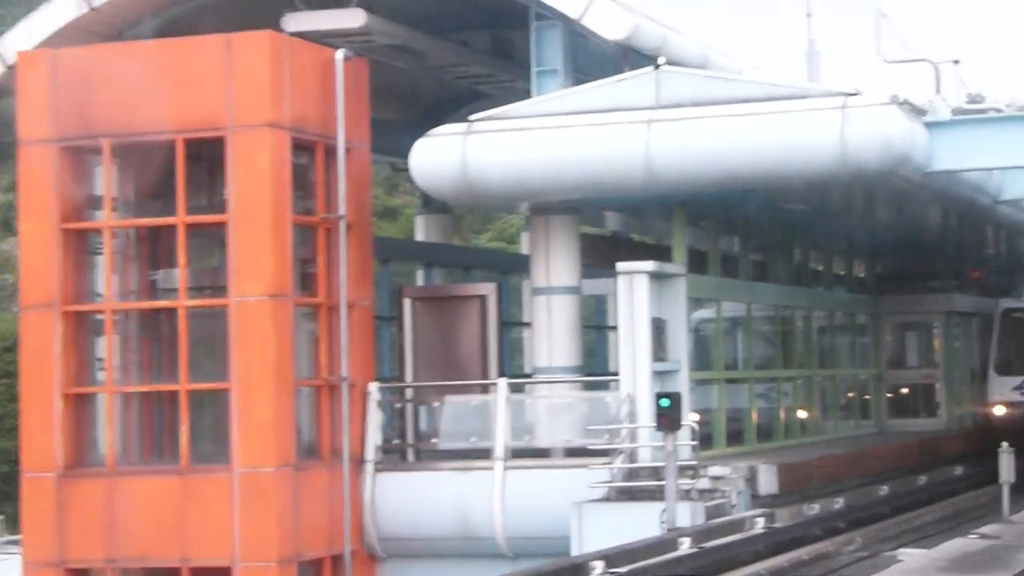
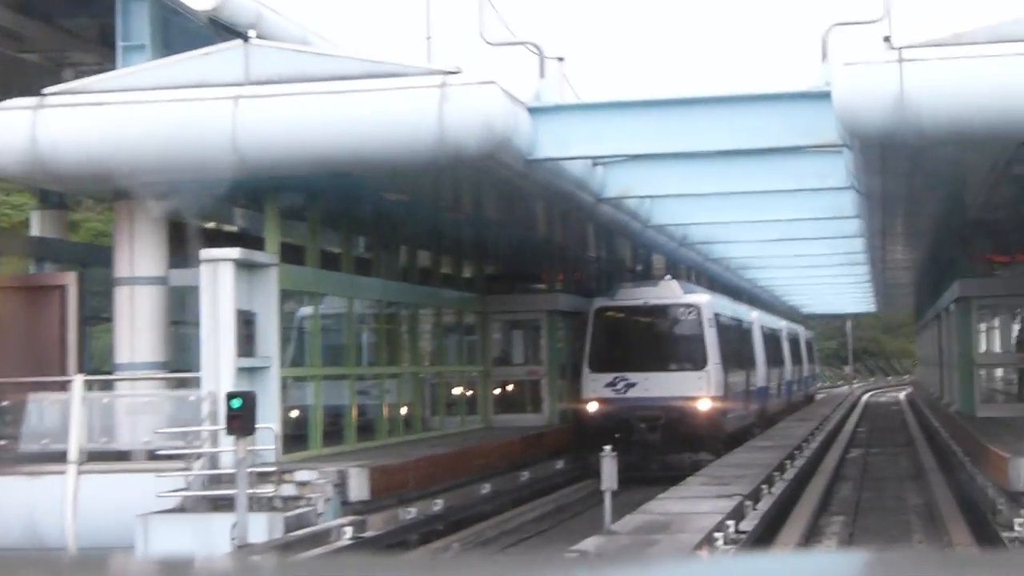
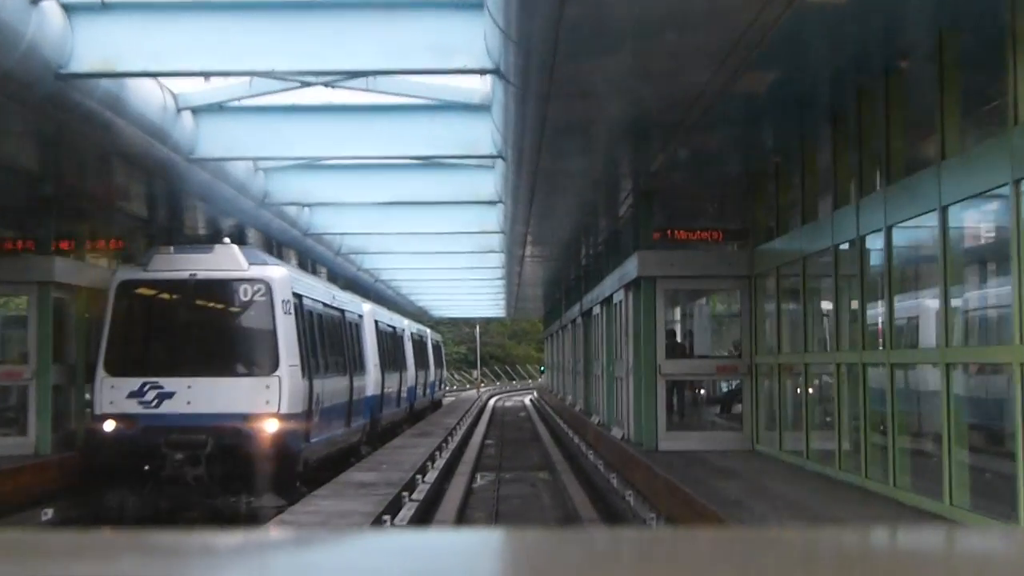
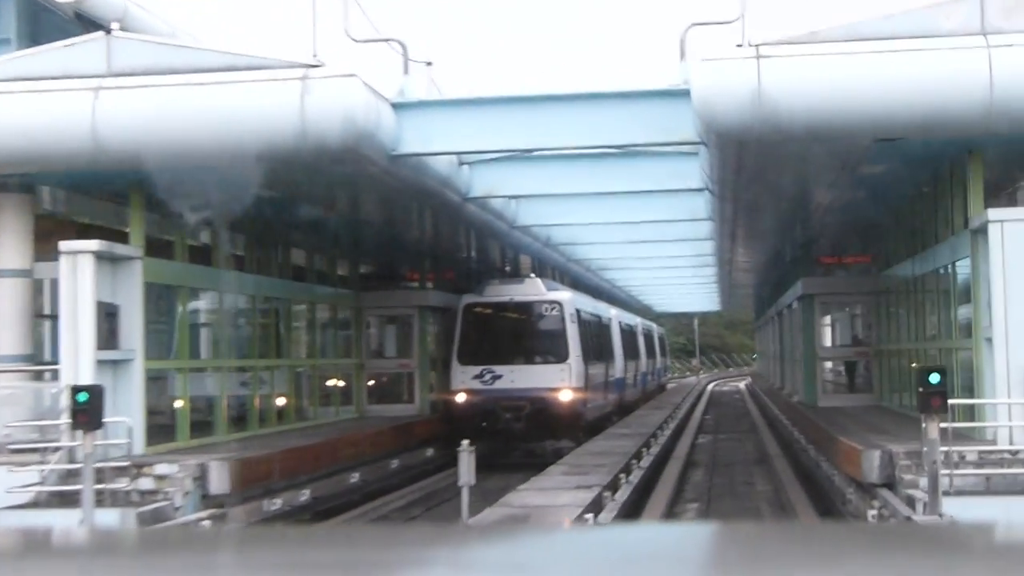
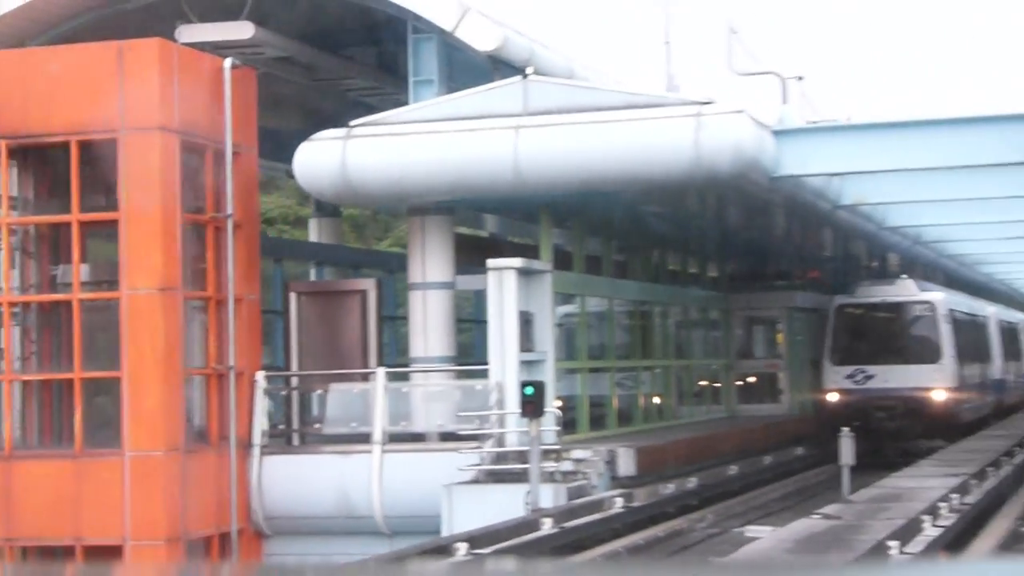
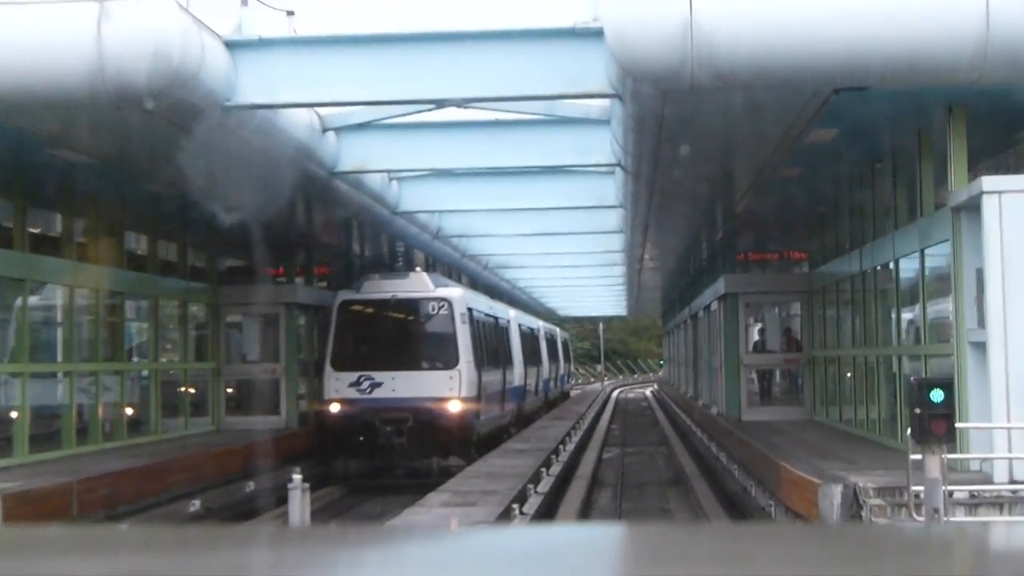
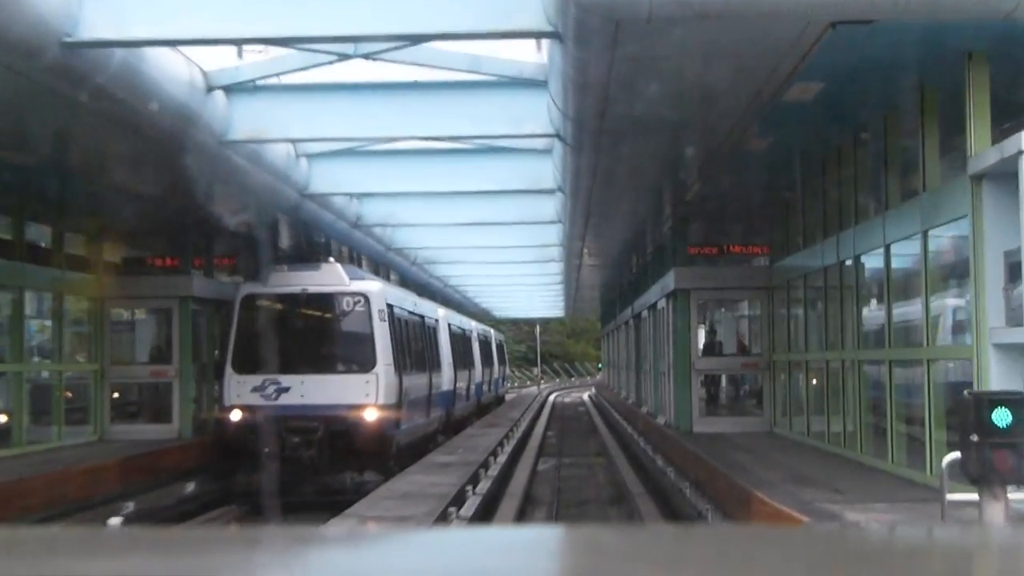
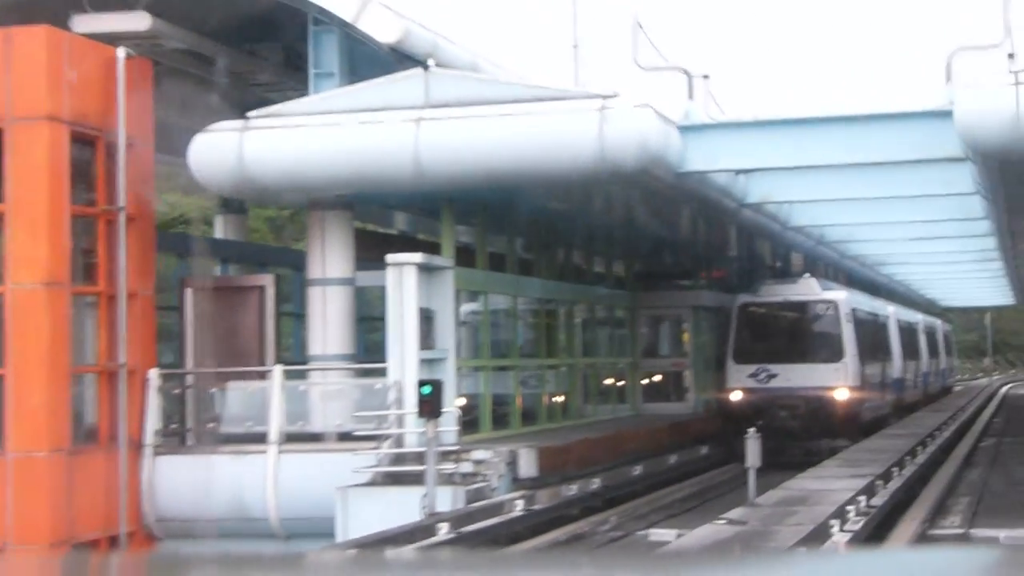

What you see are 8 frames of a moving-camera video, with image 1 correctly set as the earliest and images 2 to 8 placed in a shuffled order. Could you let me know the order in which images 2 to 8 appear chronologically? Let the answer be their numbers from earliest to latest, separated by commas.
5, 8, 2, 4, 6, 7, 3
